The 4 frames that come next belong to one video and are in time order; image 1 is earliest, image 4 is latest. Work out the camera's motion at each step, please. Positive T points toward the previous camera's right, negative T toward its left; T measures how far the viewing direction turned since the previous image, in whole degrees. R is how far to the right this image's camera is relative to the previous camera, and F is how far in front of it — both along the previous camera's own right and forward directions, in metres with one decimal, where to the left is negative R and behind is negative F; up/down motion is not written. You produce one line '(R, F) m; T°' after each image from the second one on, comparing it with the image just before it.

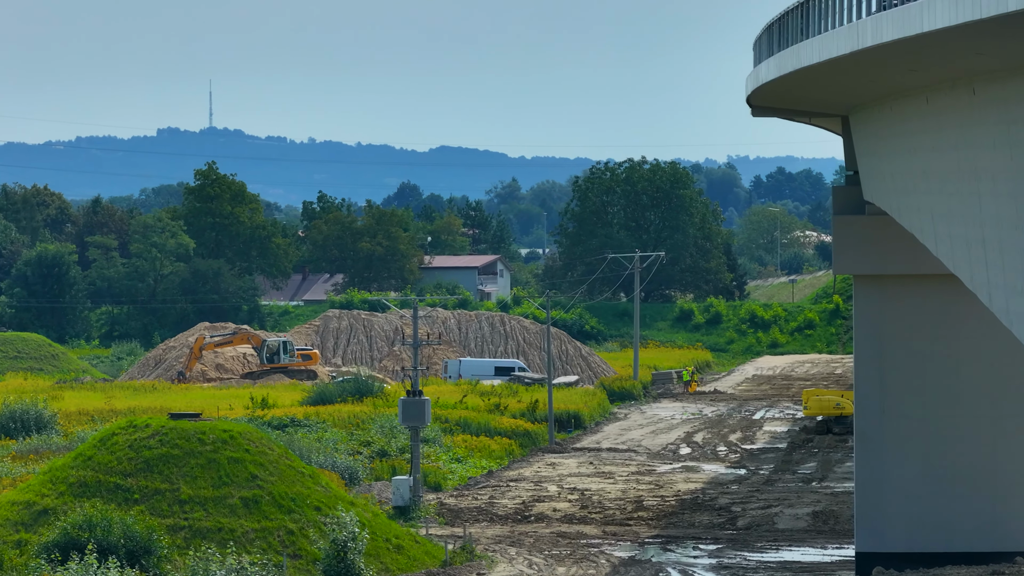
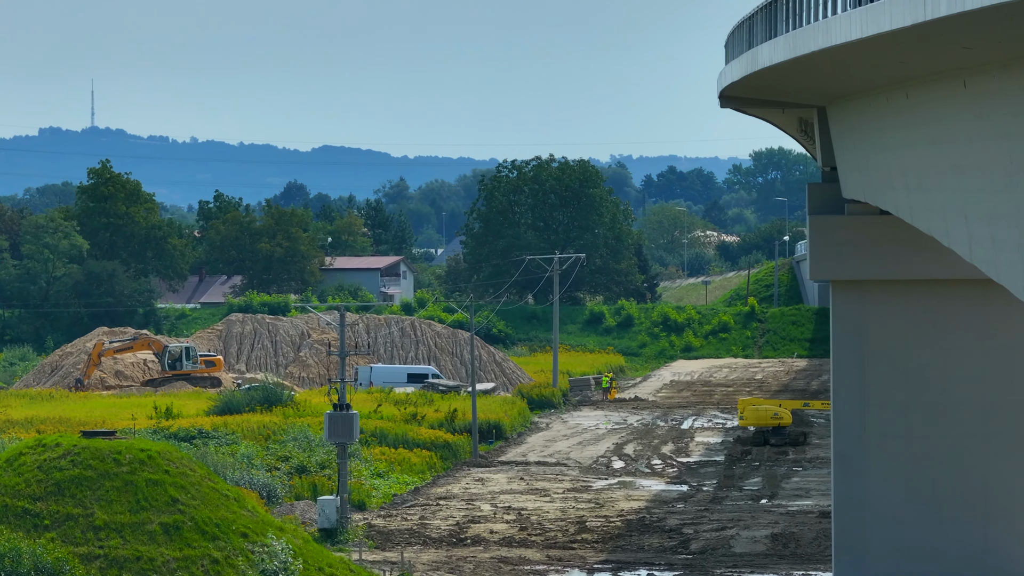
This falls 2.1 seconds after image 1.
(-0.4, +1.0) m; +4°
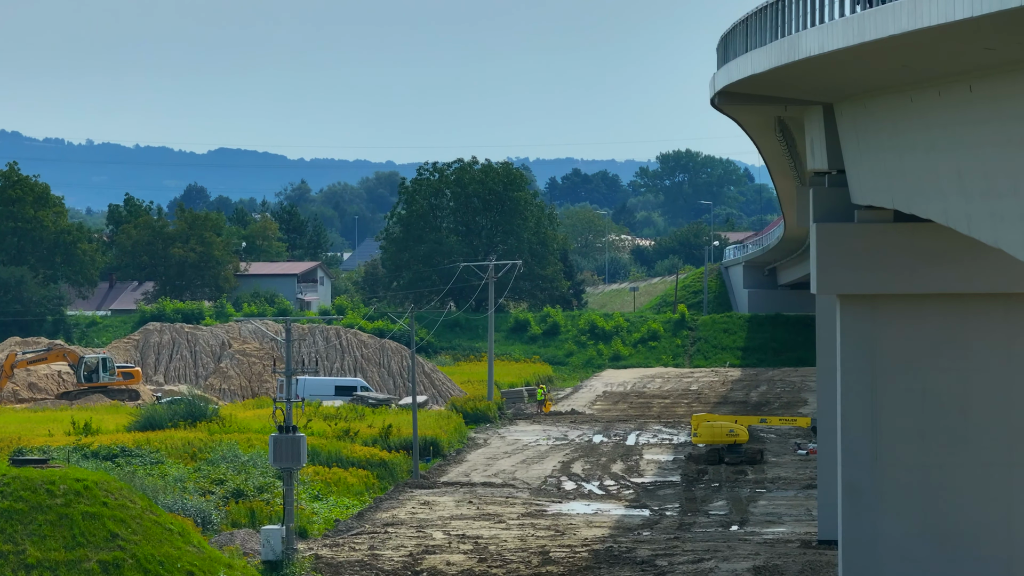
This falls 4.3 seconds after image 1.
(-0.5, +0.9) m; +4°
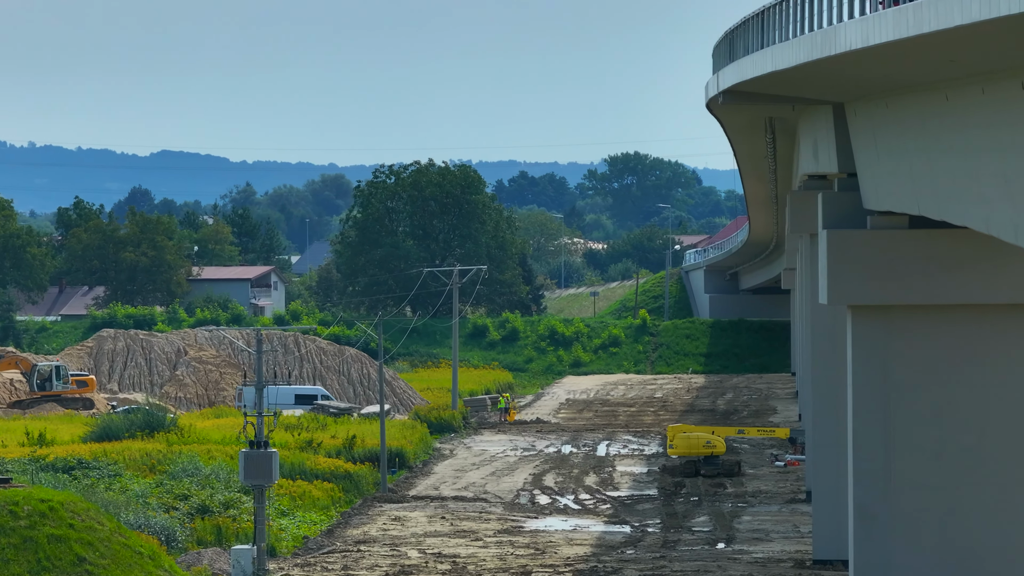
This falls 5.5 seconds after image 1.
(-0.3, +0.5) m; +2°
